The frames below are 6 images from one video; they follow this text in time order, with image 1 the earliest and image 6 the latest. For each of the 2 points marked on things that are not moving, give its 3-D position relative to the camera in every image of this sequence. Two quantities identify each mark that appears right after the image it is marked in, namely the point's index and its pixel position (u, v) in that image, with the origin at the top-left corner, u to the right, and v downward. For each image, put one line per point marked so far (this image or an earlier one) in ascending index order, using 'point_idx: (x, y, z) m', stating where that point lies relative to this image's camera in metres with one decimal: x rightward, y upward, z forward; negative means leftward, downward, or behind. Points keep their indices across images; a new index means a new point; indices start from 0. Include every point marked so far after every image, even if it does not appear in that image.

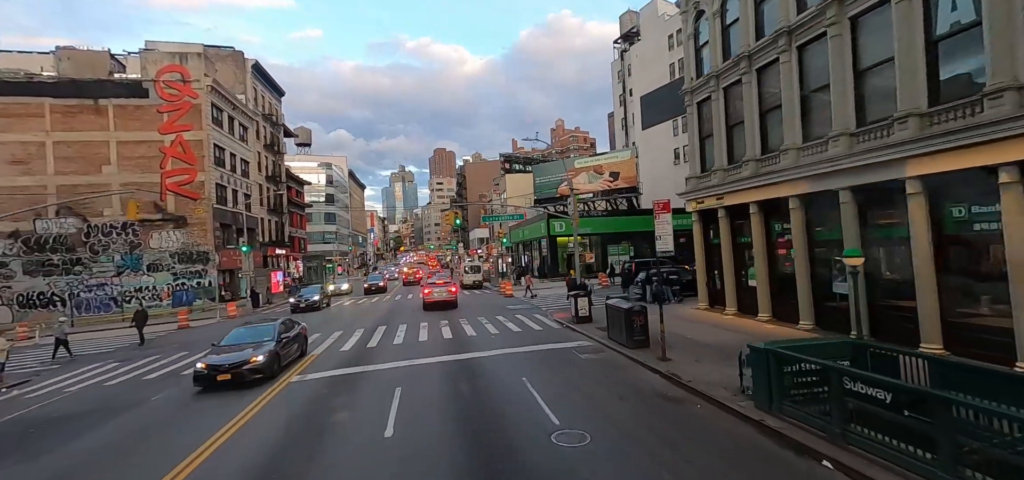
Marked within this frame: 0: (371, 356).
0: (-4.7, -3.8, +16.1) m
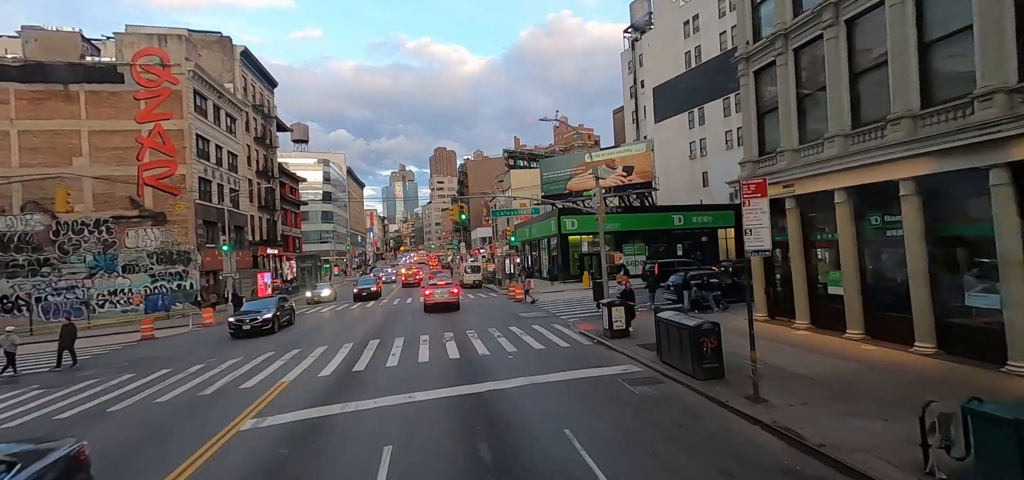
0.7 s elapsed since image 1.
0: (-4.1, -3.7, +12.9) m
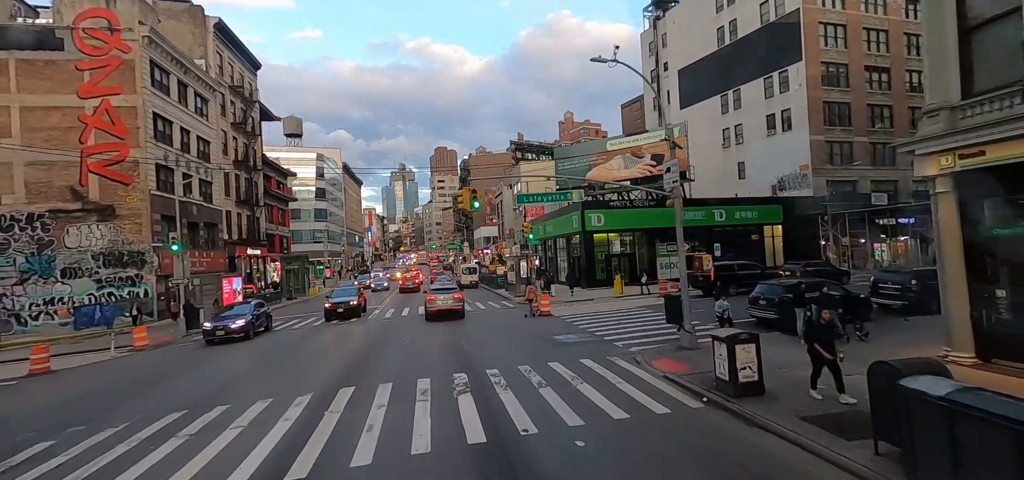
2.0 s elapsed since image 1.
0: (-3.0, -3.6, +6.9) m
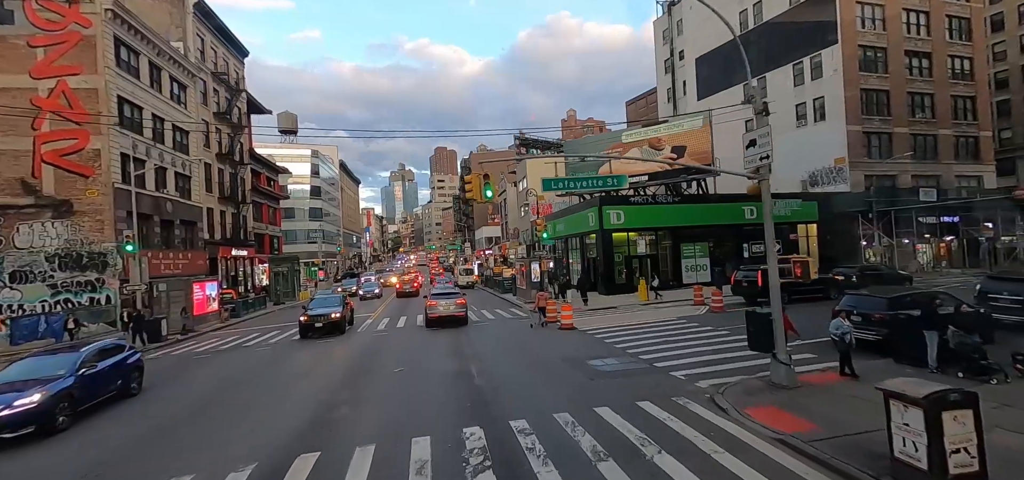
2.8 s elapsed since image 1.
0: (-2.4, -3.5, +3.2) m
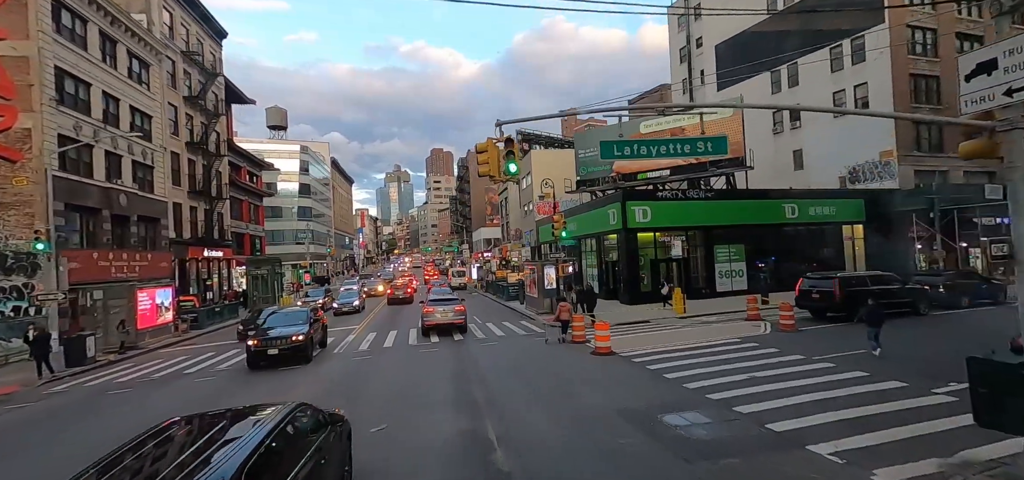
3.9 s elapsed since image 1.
0: (-1.7, -3.4, -1.1) m
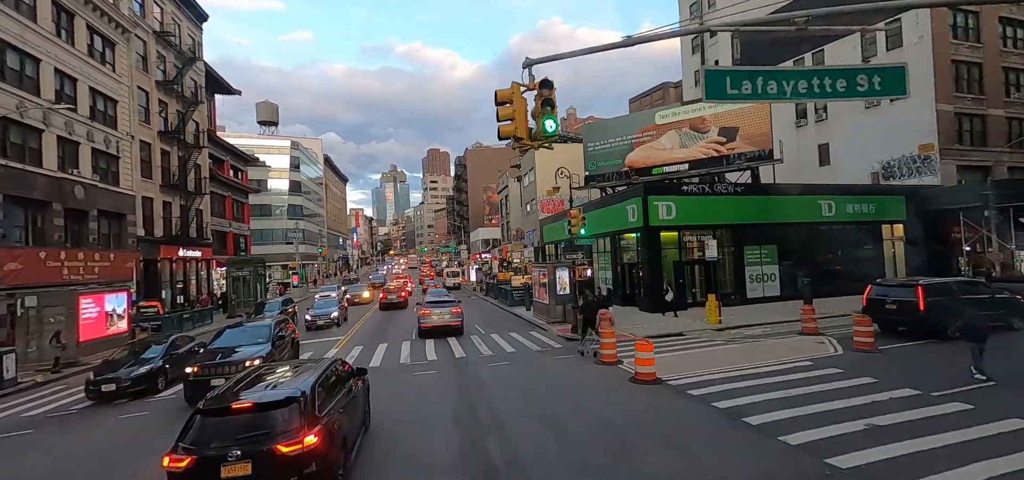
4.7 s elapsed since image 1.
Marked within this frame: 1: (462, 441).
0: (-1.1, -3.3, -4.2) m
1: (-1.0, -3.8, +8.6) m
